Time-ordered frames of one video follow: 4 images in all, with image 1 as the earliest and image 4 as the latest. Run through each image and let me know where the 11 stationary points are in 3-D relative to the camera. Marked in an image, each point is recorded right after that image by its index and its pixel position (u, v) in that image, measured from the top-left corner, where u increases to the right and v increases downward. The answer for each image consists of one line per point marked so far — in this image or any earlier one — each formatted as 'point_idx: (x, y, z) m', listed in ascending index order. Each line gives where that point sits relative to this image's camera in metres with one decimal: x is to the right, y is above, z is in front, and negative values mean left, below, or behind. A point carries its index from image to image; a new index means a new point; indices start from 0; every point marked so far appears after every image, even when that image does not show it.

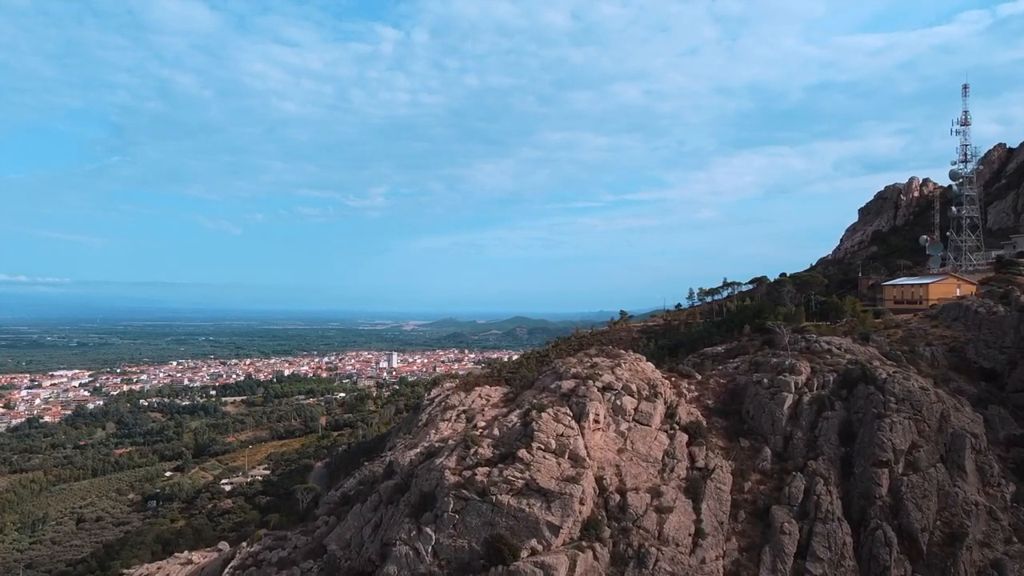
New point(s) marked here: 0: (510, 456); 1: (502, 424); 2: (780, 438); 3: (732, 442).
0: (0.0, -4.2, +16.0) m
1: (-0.3, -3.7, +17.4) m
2: (+7.8, -4.4, +18.5) m
3: (+6.5, -4.6, +18.9) m
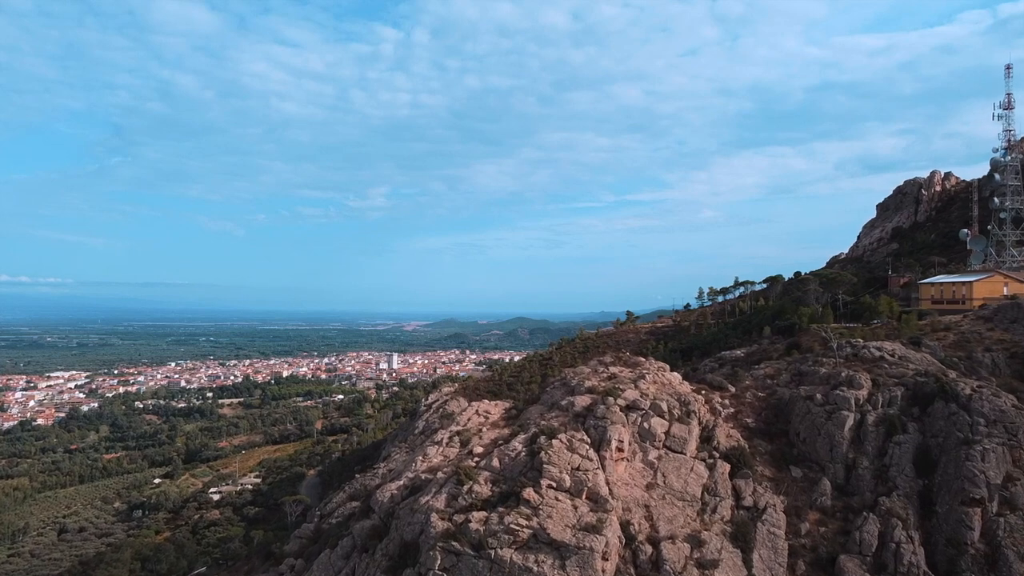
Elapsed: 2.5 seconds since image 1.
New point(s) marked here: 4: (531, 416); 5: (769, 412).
0: (0.0, -4.2, +12.7) m
1: (-0.2, -3.6, +14.2) m
2: (+7.9, -4.3, +15.3) m
3: (+6.6, -4.5, +15.6) m
4: (+0.5, -3.4, +16.9) m
5: (+7.2, -3.5, +17.8) m
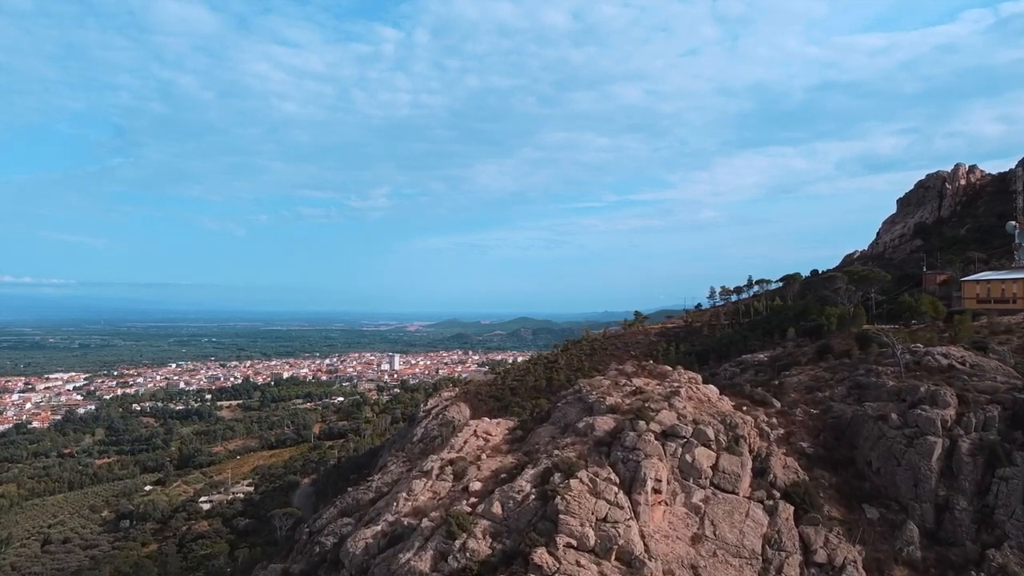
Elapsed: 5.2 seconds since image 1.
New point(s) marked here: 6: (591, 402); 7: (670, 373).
0: (+0.1, -4.1, +9.6) m
1: (-0.1, -3.6, +11.1) m
2: (+8.0, -4.2, +12.2) m
3: (+6.7, -4.4, +12.5) m
4: (+0.6, -3.3, +13.8) m
5: (+7.3, -3.4, +14.7) m
6: (+1.8, -2.7, +15.0) m
7: (+4.4, -2.4, +18.0) m
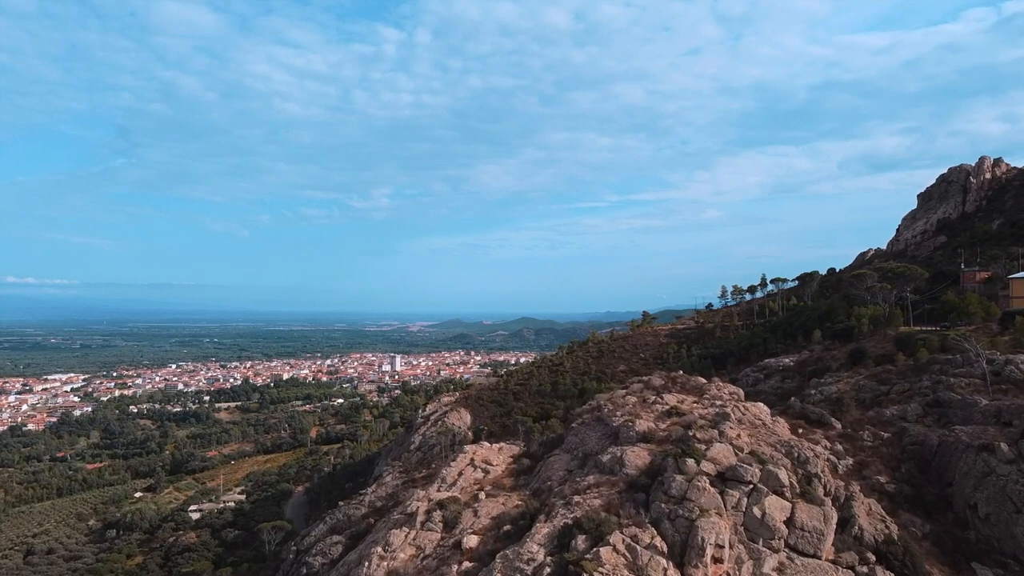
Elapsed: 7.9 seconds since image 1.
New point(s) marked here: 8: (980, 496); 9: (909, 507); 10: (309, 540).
0: (+0.2, -4.0, +6.8) m
1: (0.0, -3.5, +8.2) m
2: (+8.1, -4.1, +9.3) m
3: (+6.8, -4.3, +9.6) m
4: (+0.7, -3.3, +10.9) m
5: (+7.4, -3.3, +11.8) m
6: (+2.0, -2.6, +12.1) m
7: (+4.5, -2.3, +15.1) m
8: (+7.7, -3.5, +10.5) m
9: (+6.8, -3.8, +10.9) m
10: (-6.3, -7.8, +18.2) m
